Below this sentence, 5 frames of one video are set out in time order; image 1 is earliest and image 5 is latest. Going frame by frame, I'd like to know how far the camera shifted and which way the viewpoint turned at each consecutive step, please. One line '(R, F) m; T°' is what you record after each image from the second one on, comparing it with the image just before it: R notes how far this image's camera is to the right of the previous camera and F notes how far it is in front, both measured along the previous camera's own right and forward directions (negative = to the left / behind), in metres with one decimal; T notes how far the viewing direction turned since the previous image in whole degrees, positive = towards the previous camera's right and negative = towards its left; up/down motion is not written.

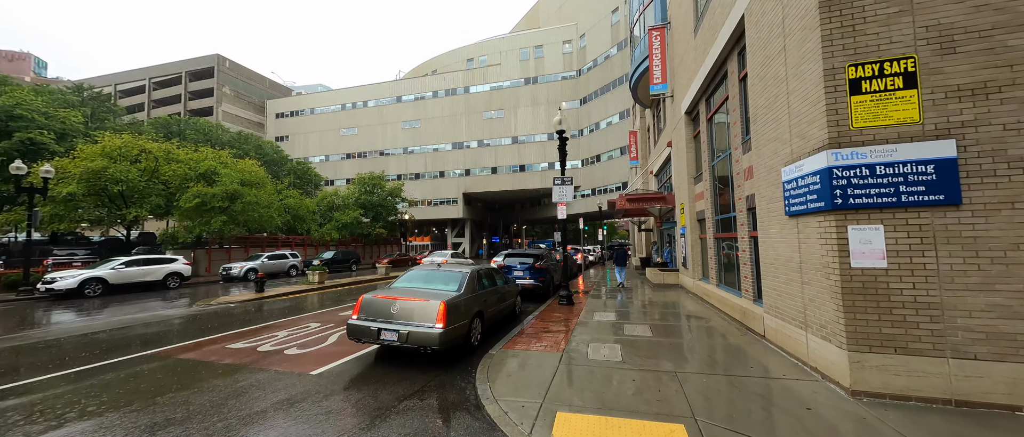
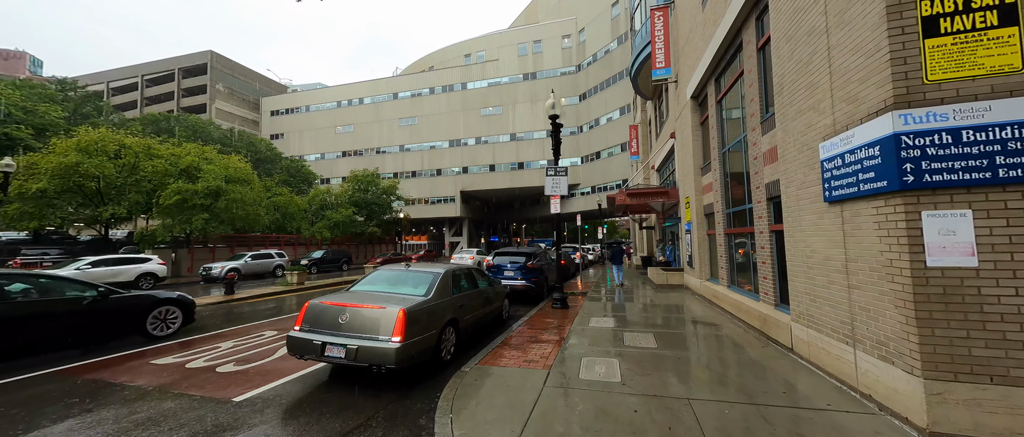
(+0.3, +1.0) m; 0°
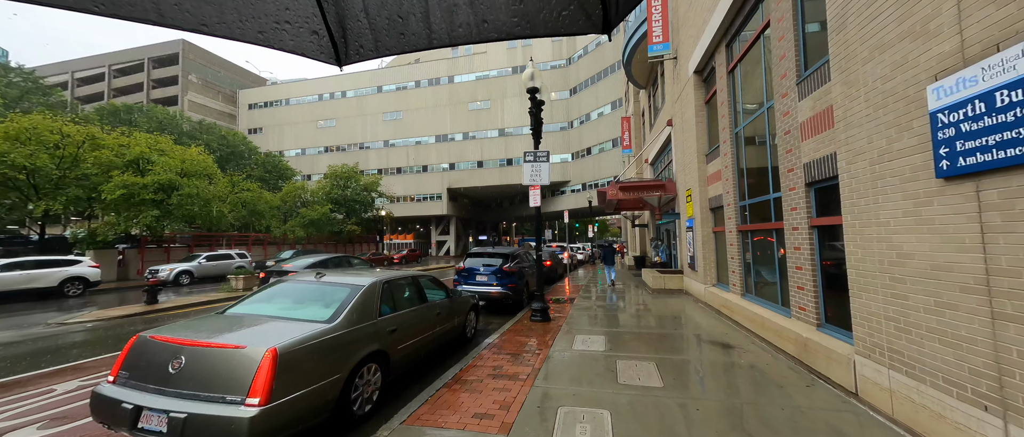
(+0.5, +1.6) m; +1°
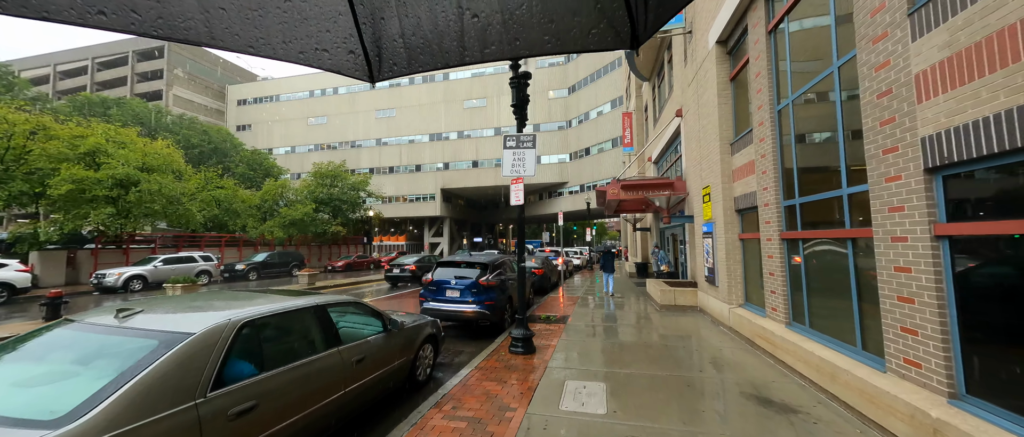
(+0.4, +1.7) m; 0°
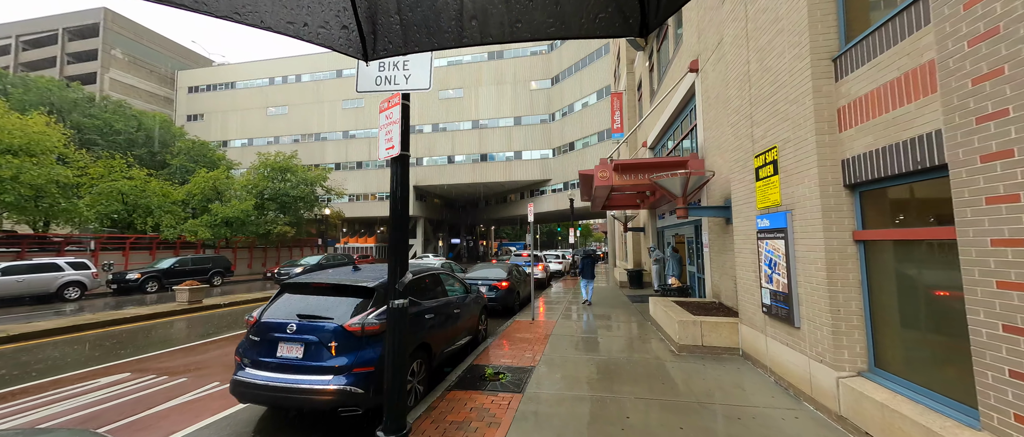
(+0.9, +3.5) m; +2°
